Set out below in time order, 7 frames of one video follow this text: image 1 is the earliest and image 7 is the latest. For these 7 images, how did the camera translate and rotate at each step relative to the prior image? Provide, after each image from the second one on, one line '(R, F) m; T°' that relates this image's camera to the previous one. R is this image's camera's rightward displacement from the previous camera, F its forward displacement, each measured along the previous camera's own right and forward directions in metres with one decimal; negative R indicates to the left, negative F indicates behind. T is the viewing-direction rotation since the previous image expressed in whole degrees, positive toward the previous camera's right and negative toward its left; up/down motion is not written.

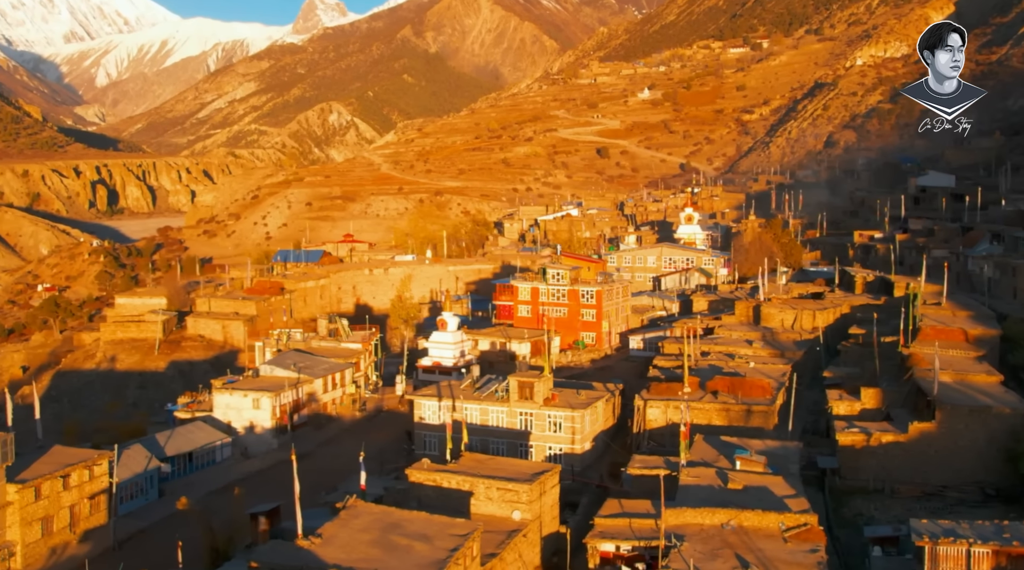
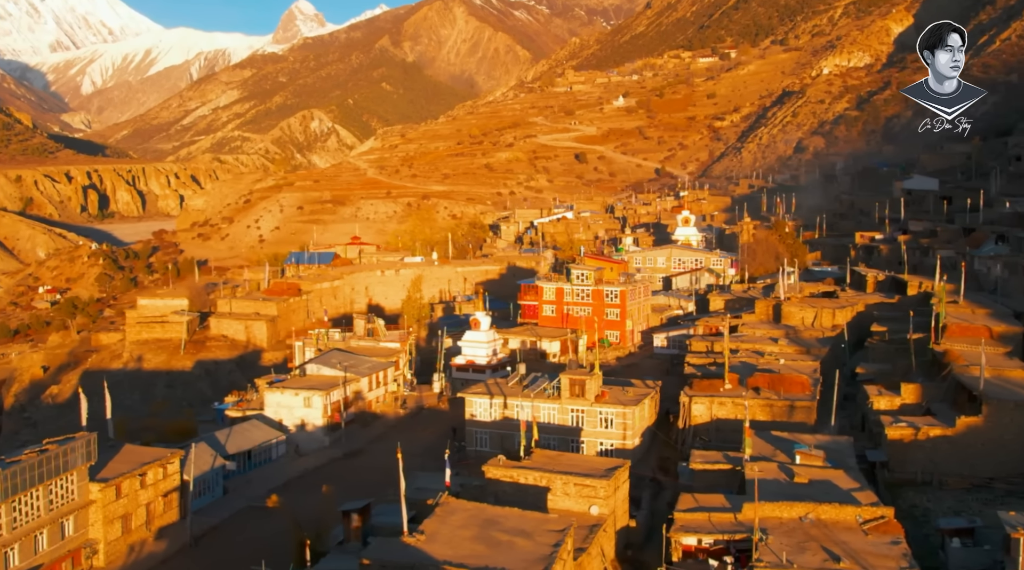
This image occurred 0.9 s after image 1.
(-1.5, +0.3) m; +1°
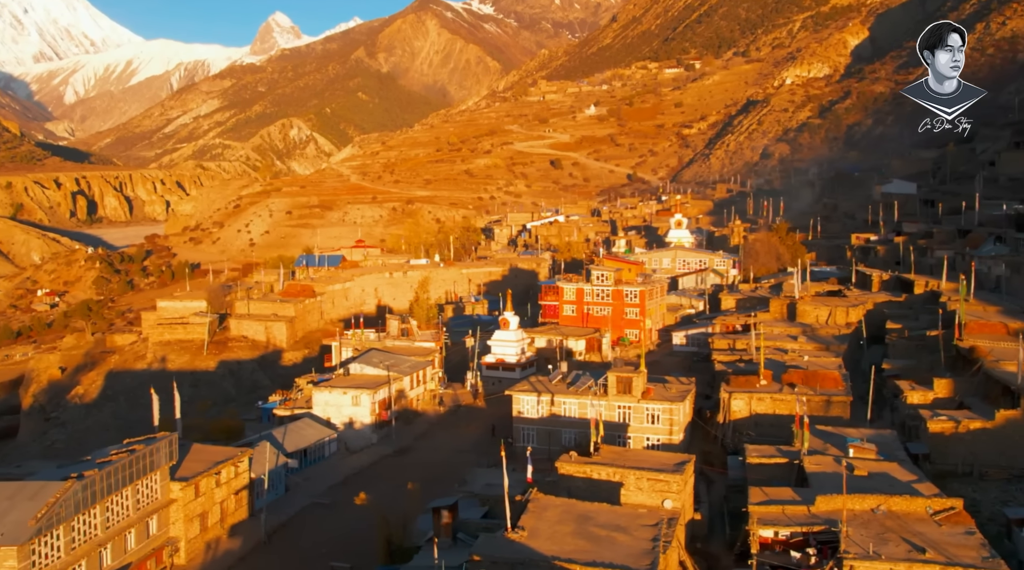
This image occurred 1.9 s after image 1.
(-1.4, +0.3) m; +1°
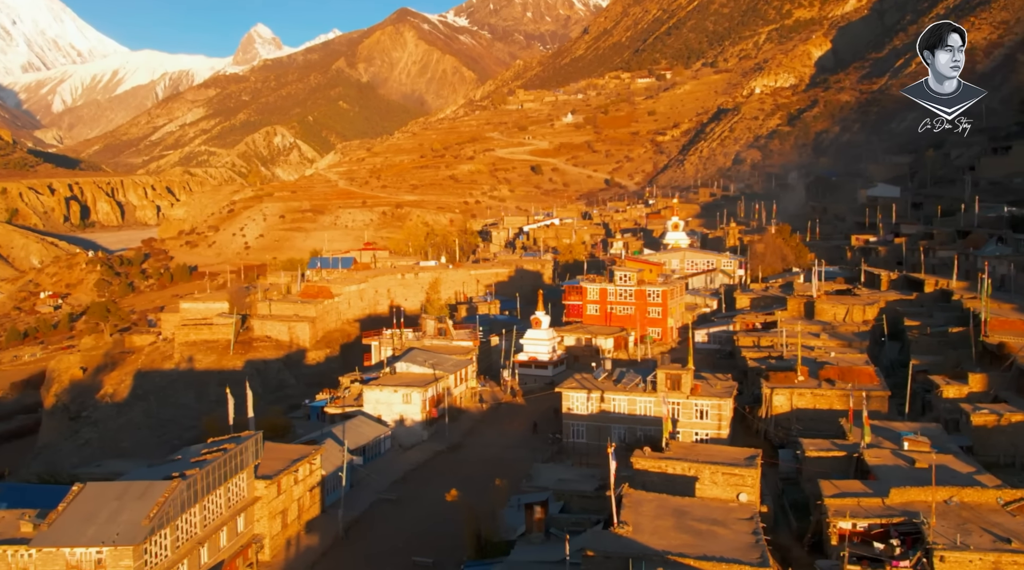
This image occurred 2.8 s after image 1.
(-1.3, +0.3) m; +1°
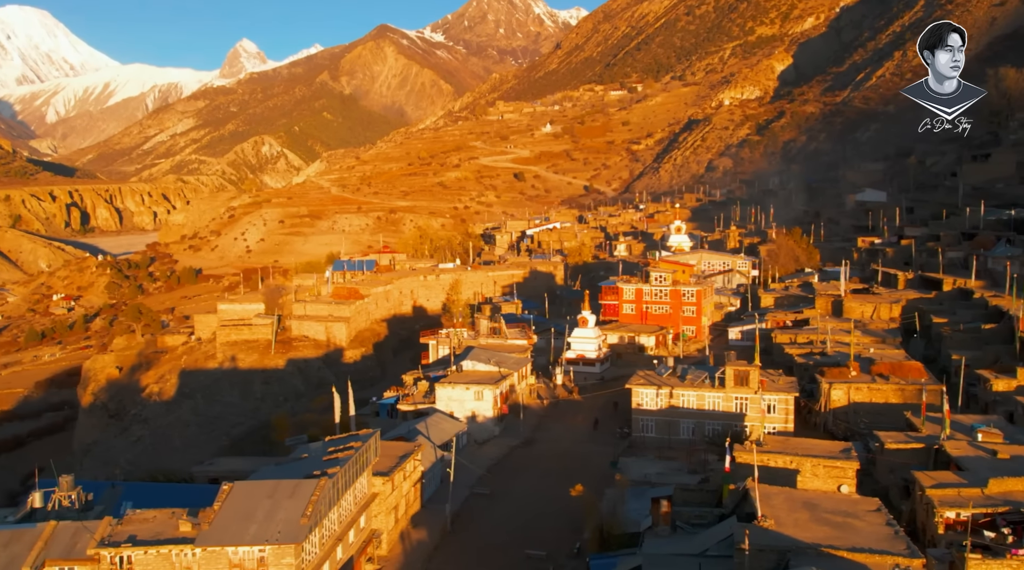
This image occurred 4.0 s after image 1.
(-1.6, +0.3) m; +1°
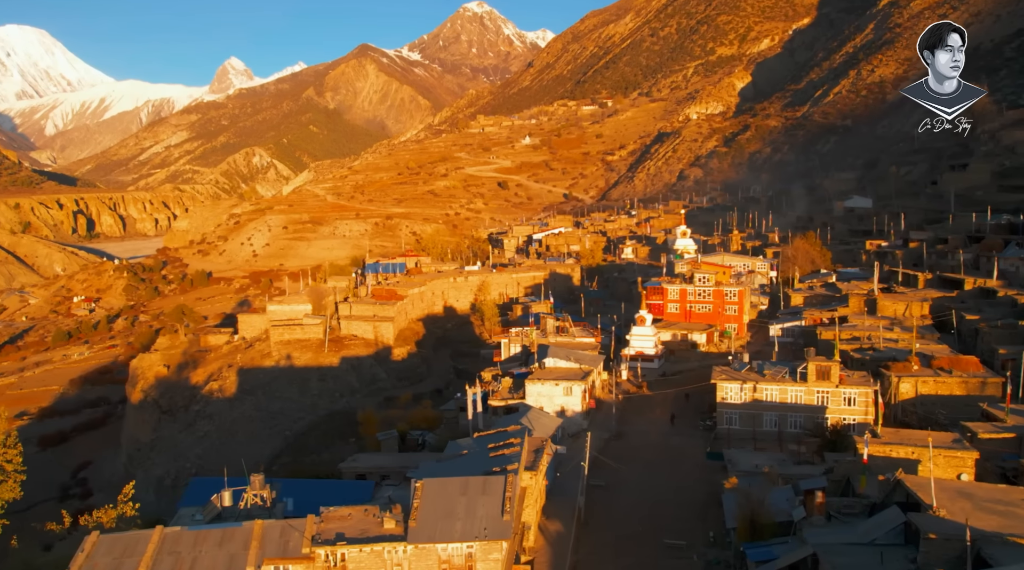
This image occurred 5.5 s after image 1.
(-1.9, +0.2) m; +1°
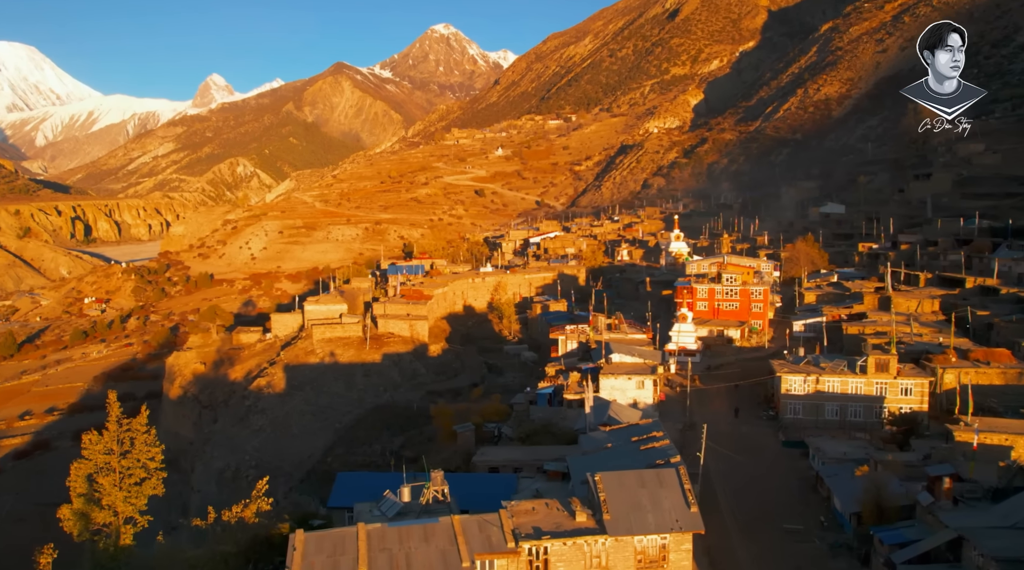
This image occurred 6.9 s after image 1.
(-1.7, -0.2) m; +1°
